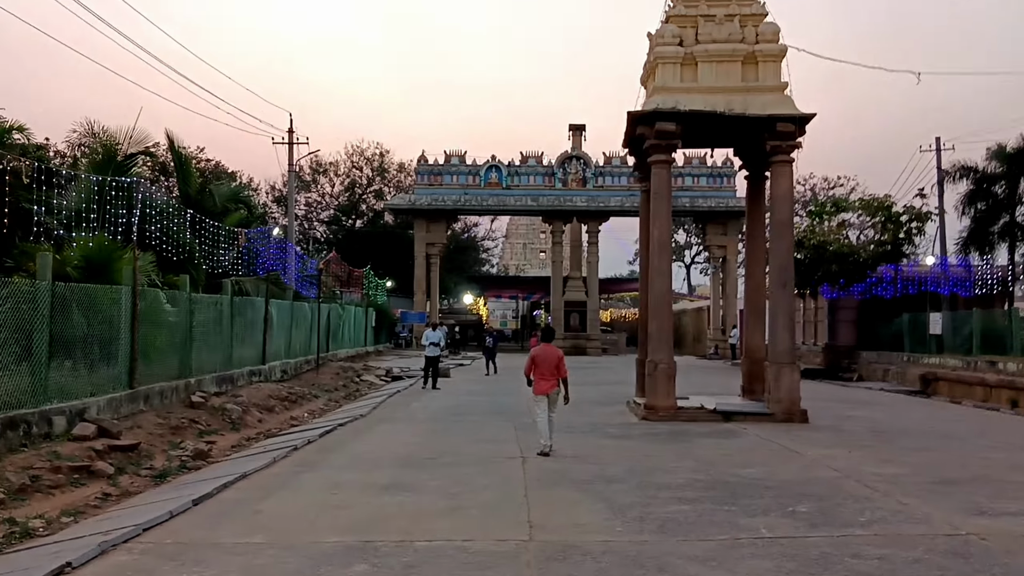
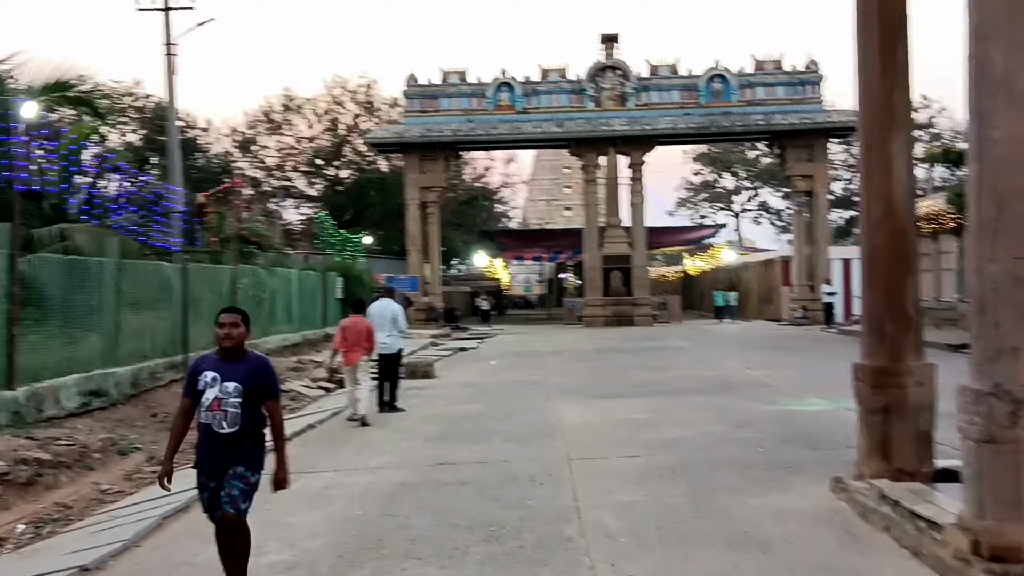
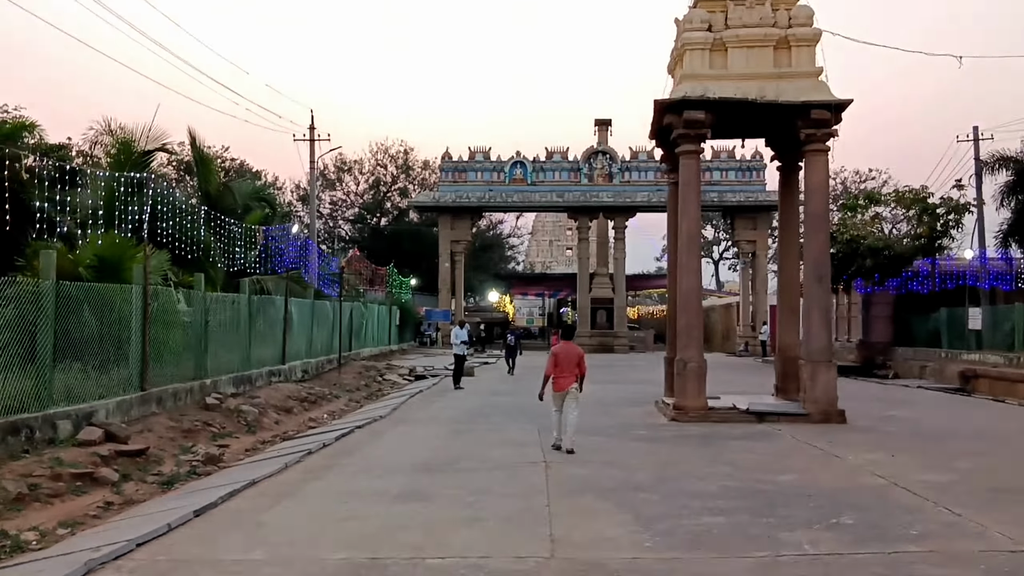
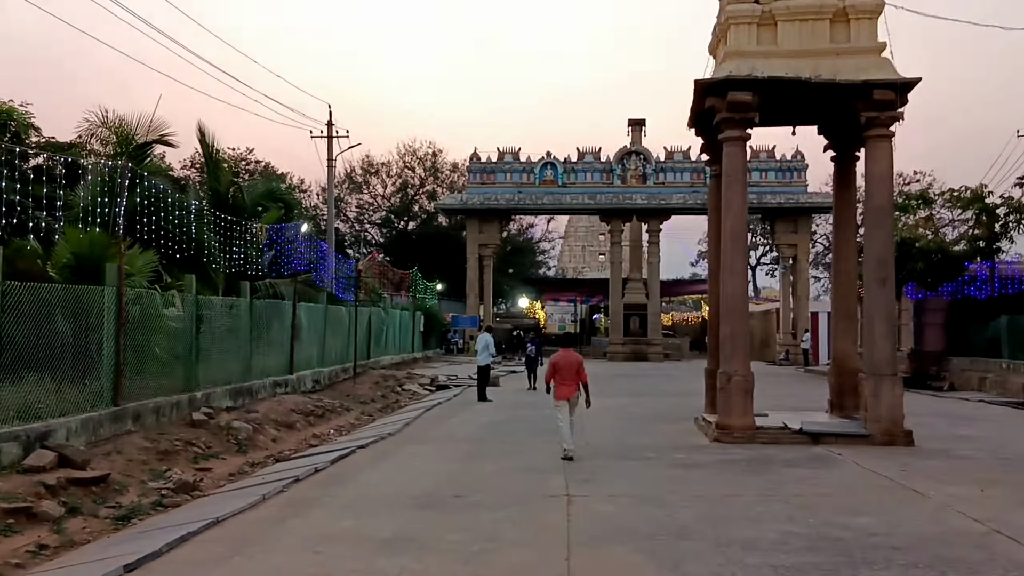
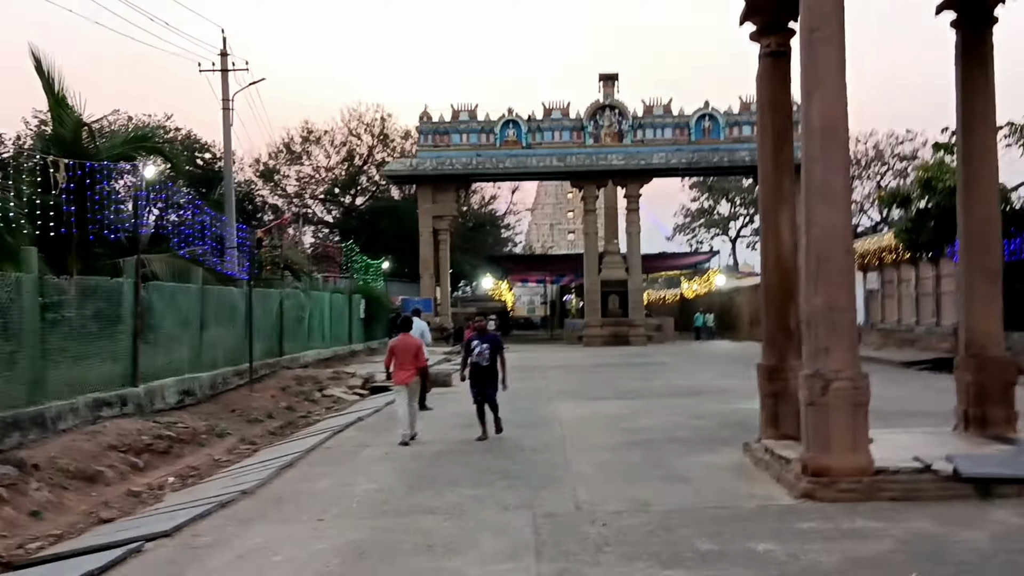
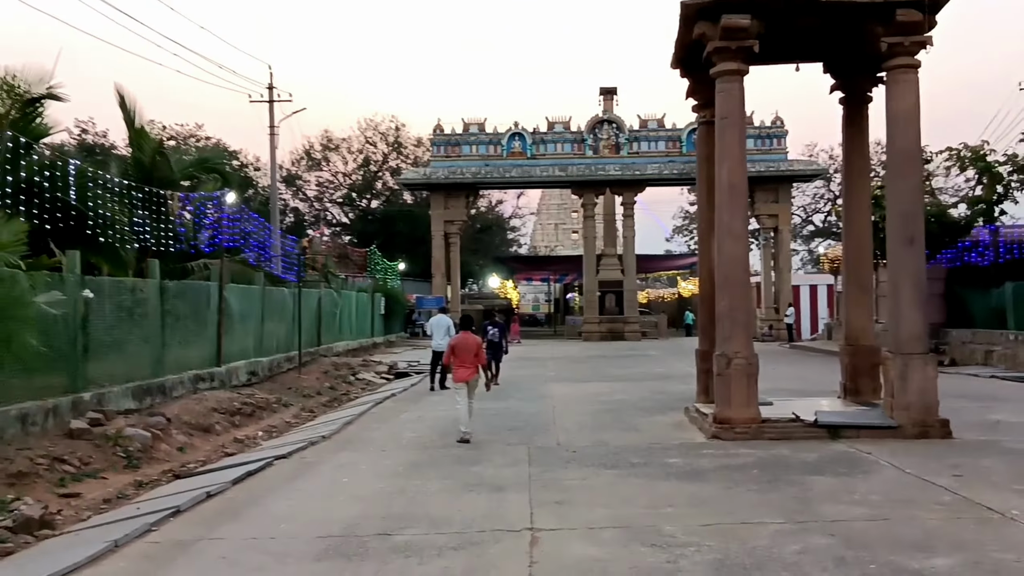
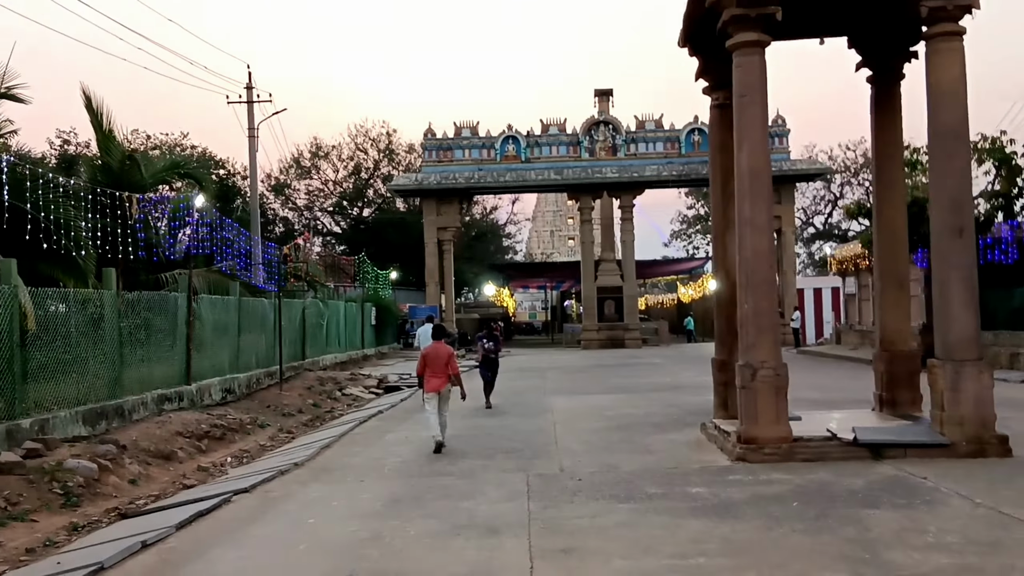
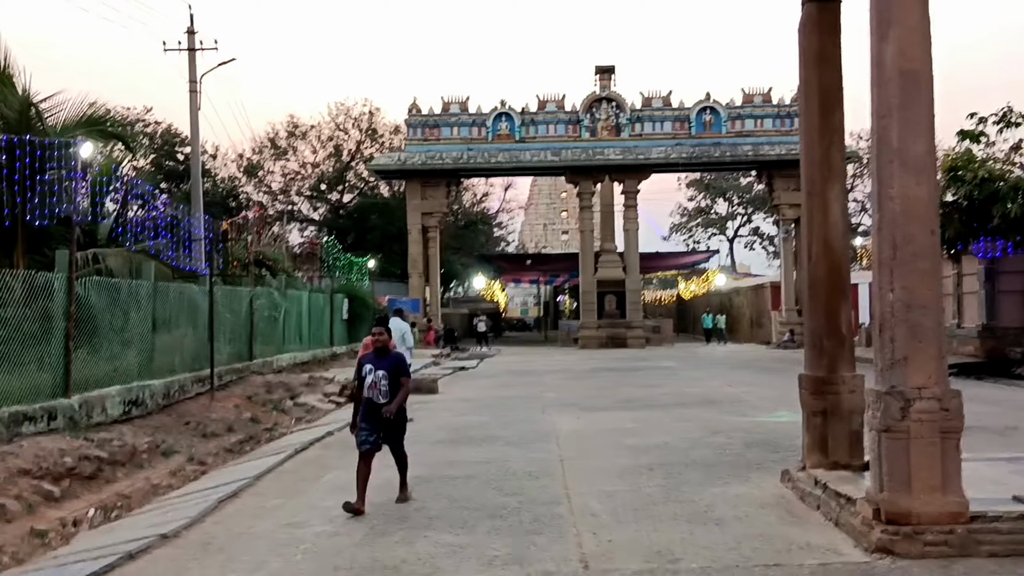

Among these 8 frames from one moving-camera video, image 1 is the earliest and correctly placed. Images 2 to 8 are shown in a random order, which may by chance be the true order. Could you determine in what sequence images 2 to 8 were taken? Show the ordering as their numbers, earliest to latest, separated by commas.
3, 4, 6, 7, 5, 8, 2
